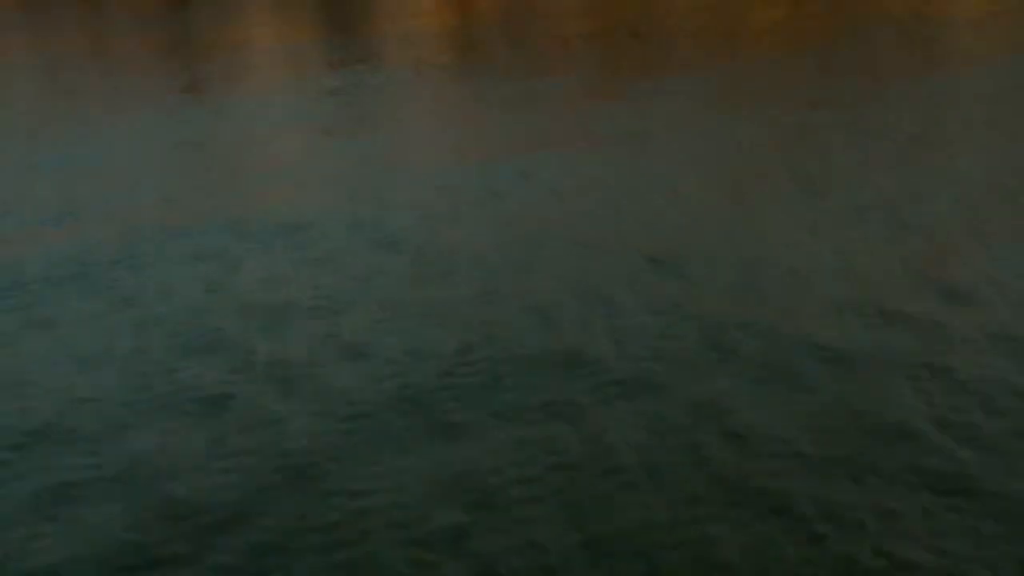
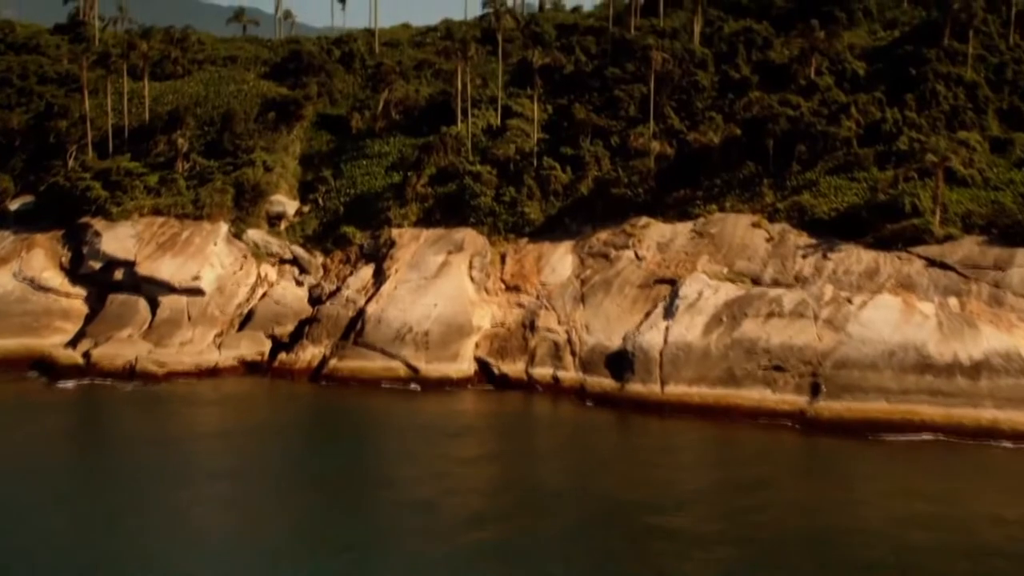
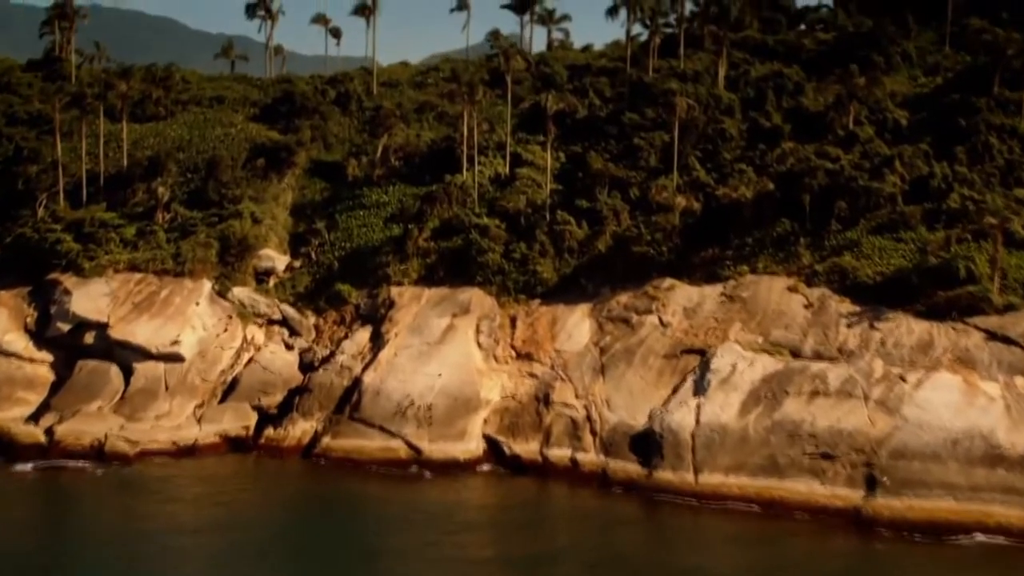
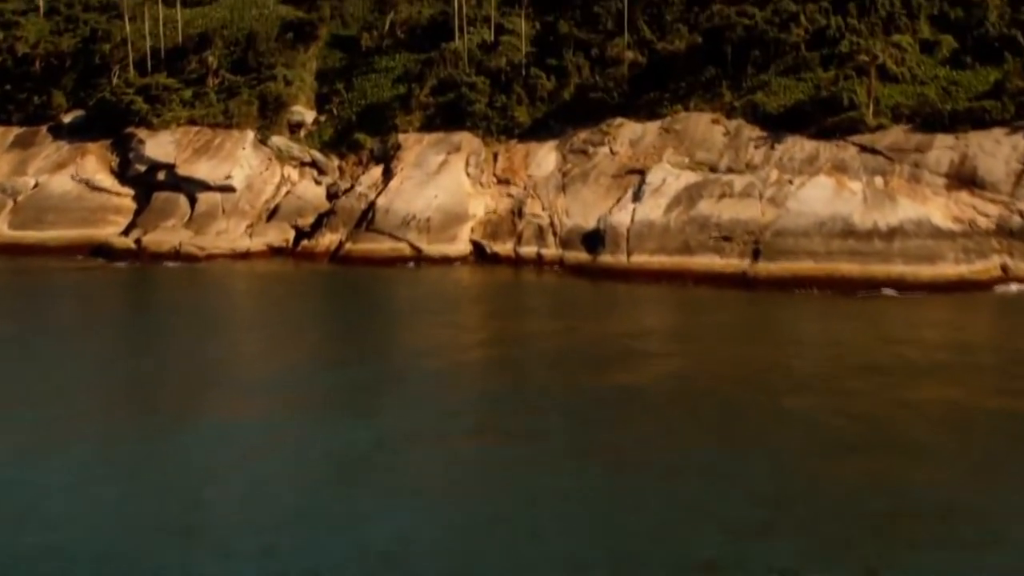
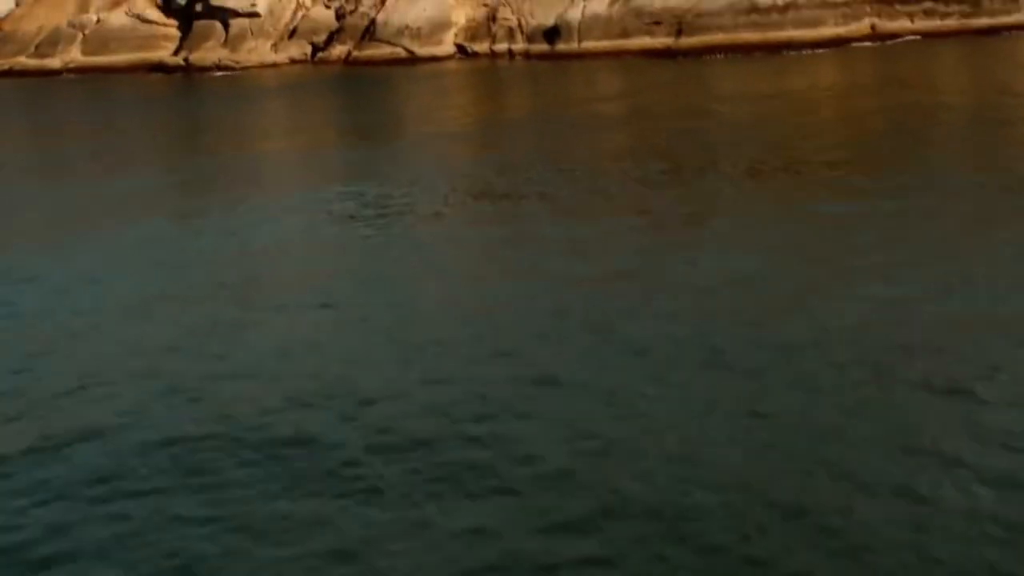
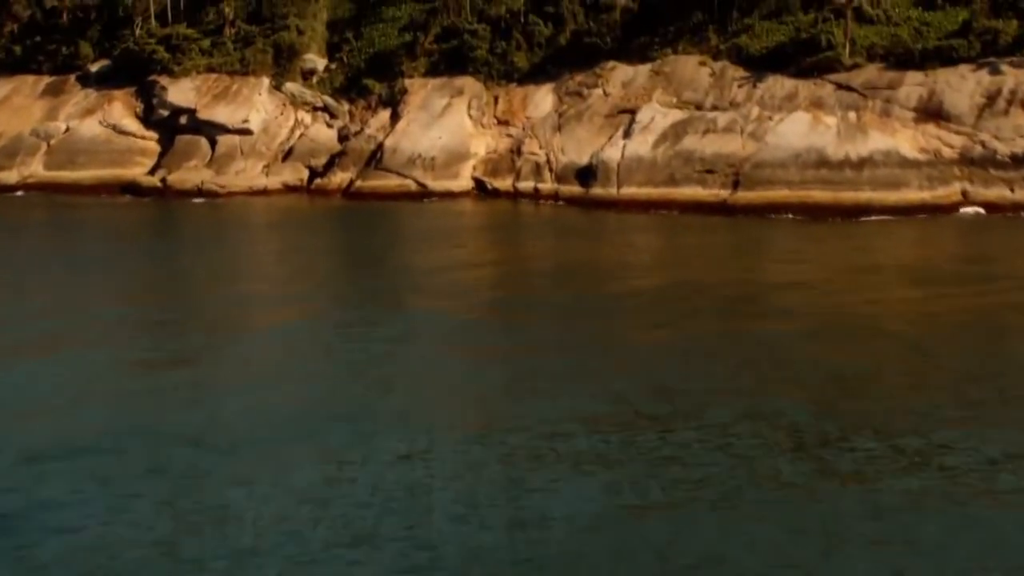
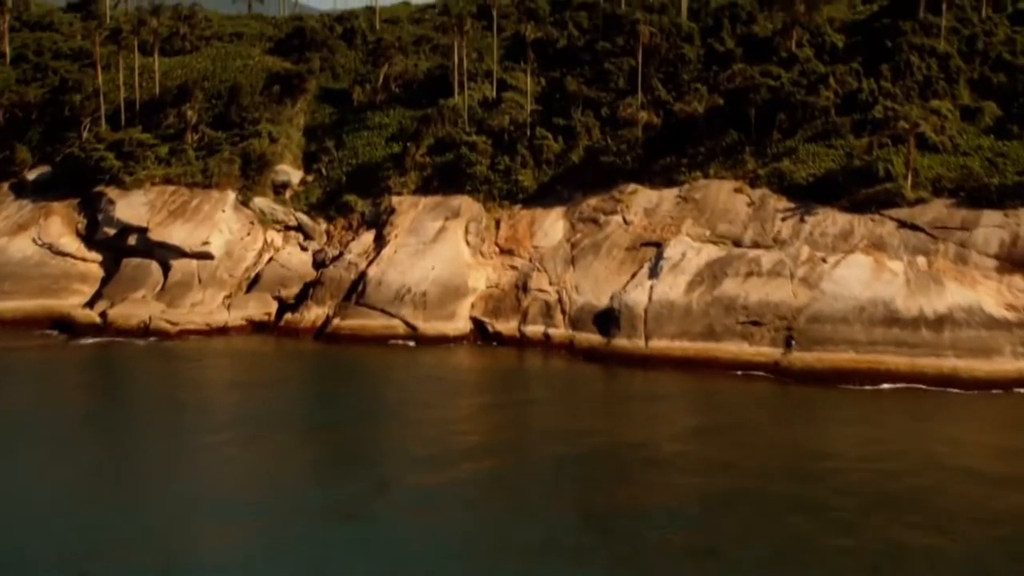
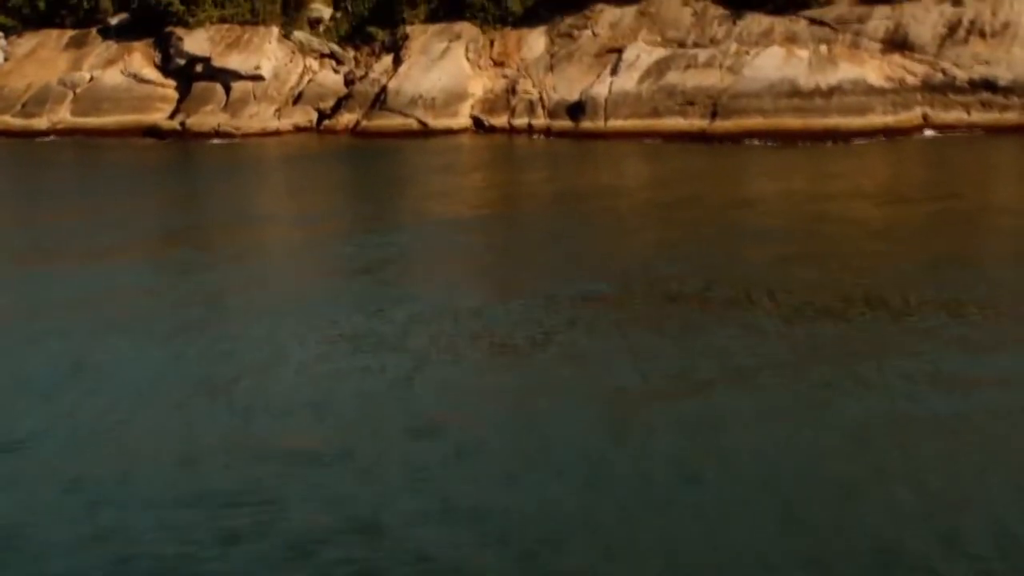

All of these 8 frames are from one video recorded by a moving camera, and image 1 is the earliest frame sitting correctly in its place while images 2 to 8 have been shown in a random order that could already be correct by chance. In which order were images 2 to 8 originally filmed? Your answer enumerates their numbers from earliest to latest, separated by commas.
5, 8, 6, 4, 7, 2, 3
